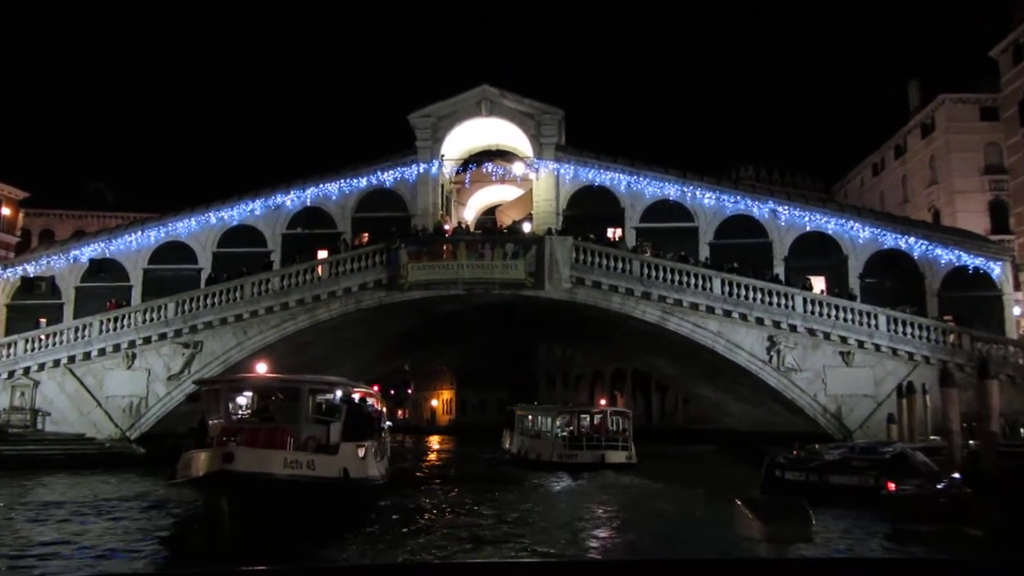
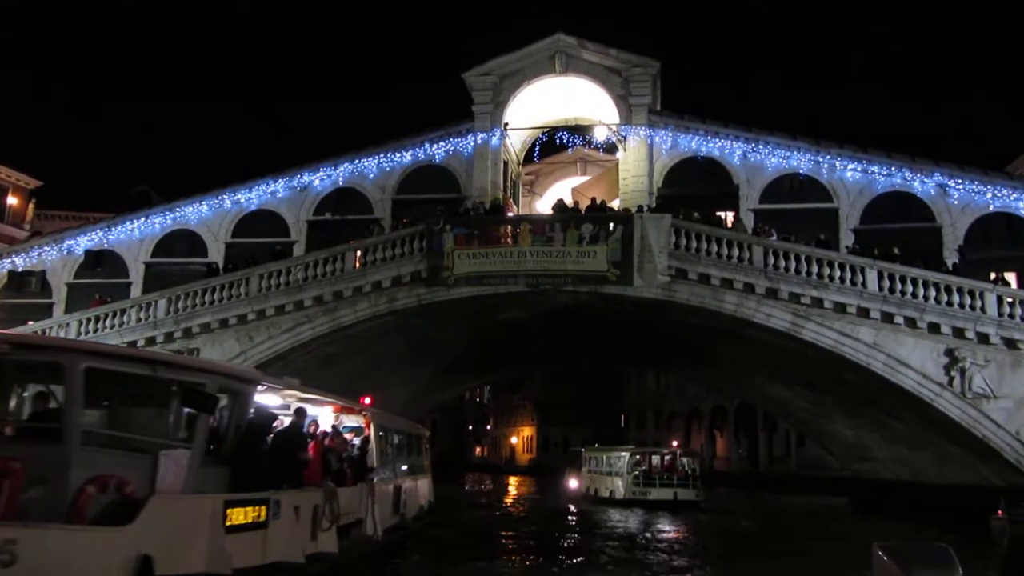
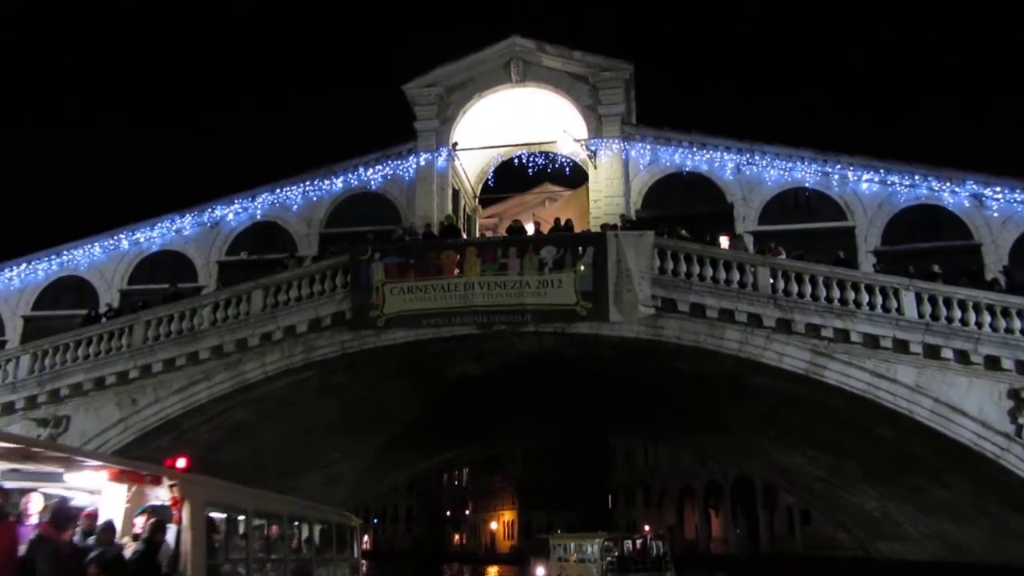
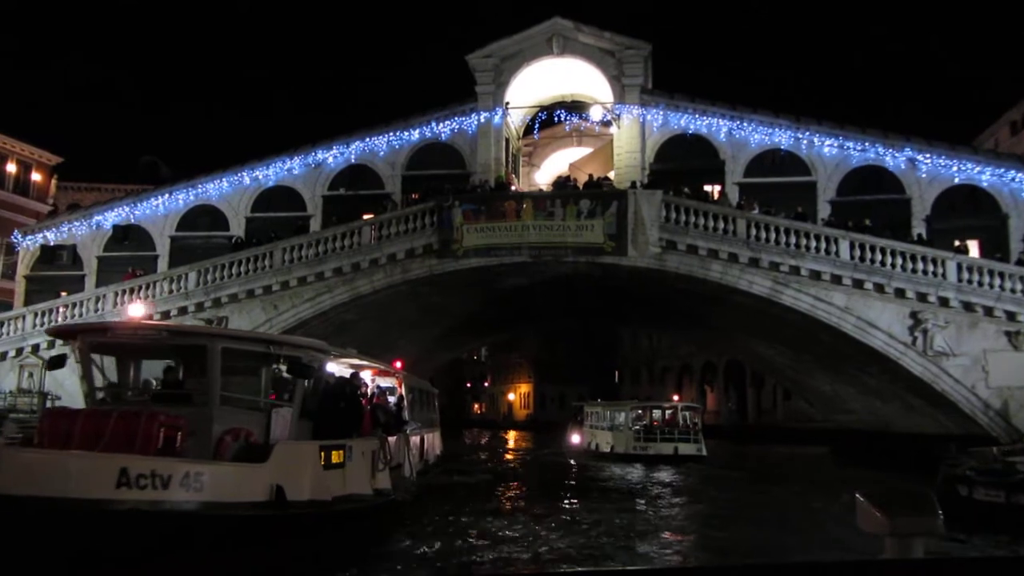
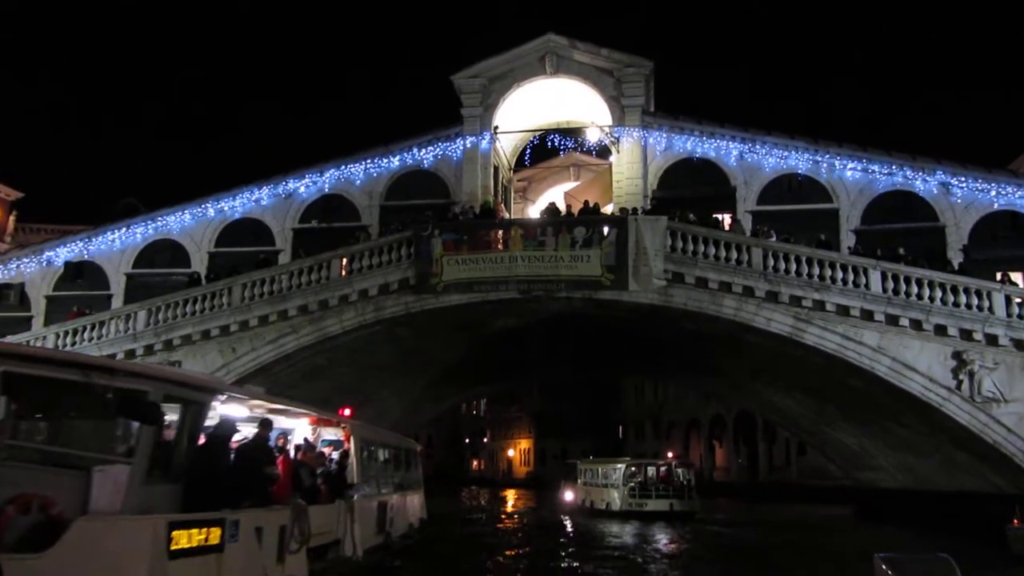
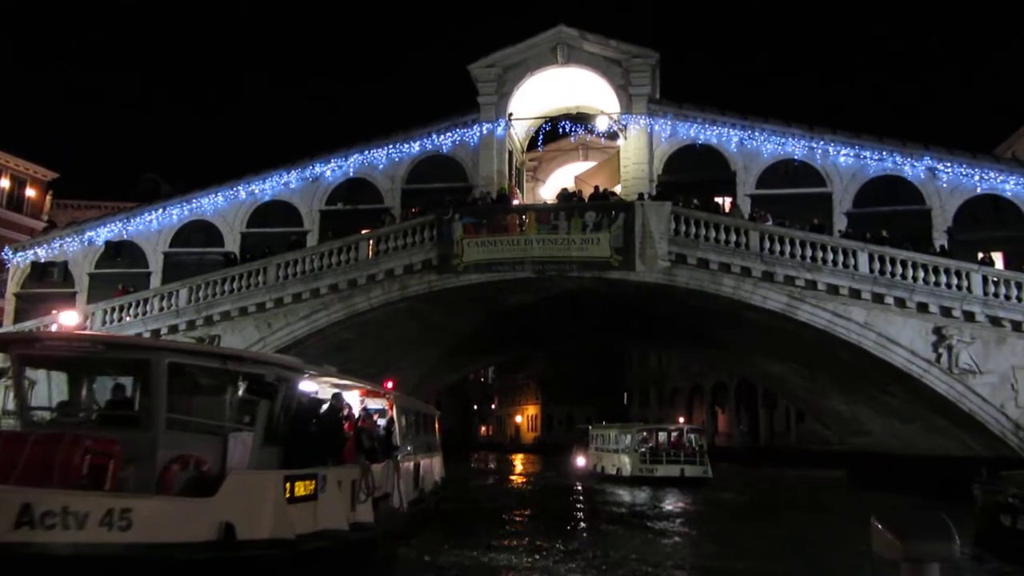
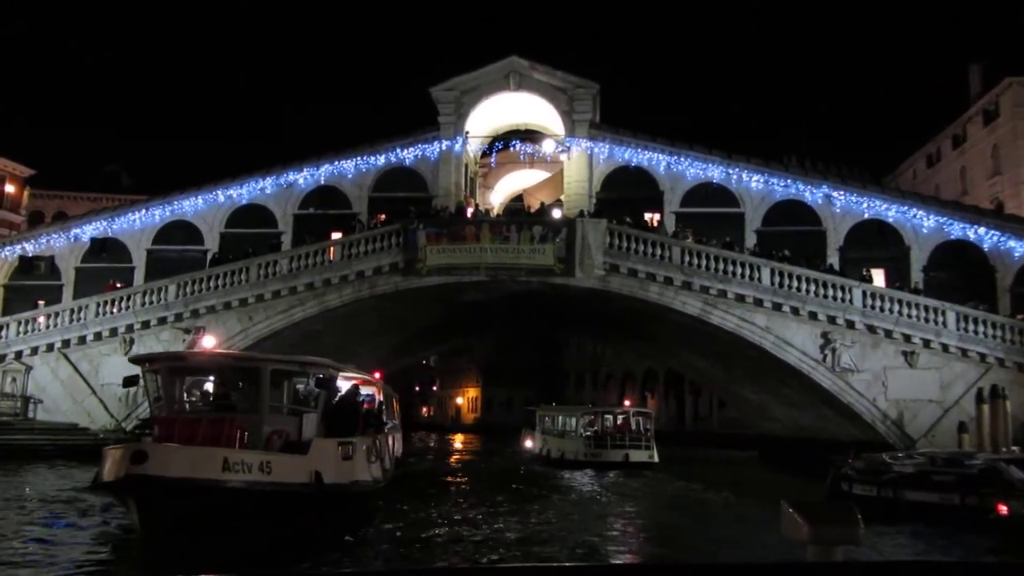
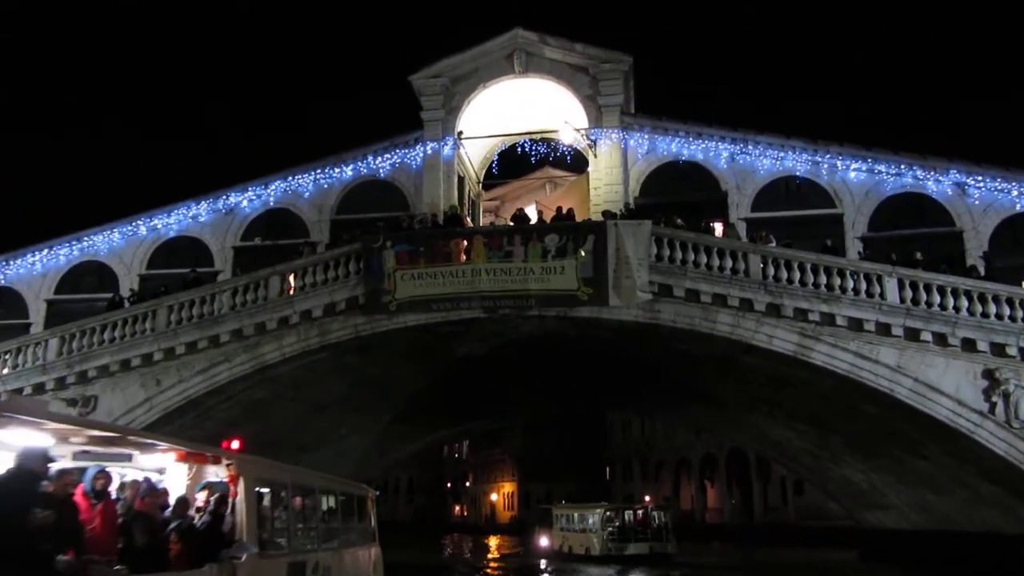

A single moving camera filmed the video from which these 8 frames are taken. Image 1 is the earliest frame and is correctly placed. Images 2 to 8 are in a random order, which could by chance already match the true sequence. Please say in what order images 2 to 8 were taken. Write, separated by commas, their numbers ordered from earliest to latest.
7, 4, 6, 2, 5, 8, 3
